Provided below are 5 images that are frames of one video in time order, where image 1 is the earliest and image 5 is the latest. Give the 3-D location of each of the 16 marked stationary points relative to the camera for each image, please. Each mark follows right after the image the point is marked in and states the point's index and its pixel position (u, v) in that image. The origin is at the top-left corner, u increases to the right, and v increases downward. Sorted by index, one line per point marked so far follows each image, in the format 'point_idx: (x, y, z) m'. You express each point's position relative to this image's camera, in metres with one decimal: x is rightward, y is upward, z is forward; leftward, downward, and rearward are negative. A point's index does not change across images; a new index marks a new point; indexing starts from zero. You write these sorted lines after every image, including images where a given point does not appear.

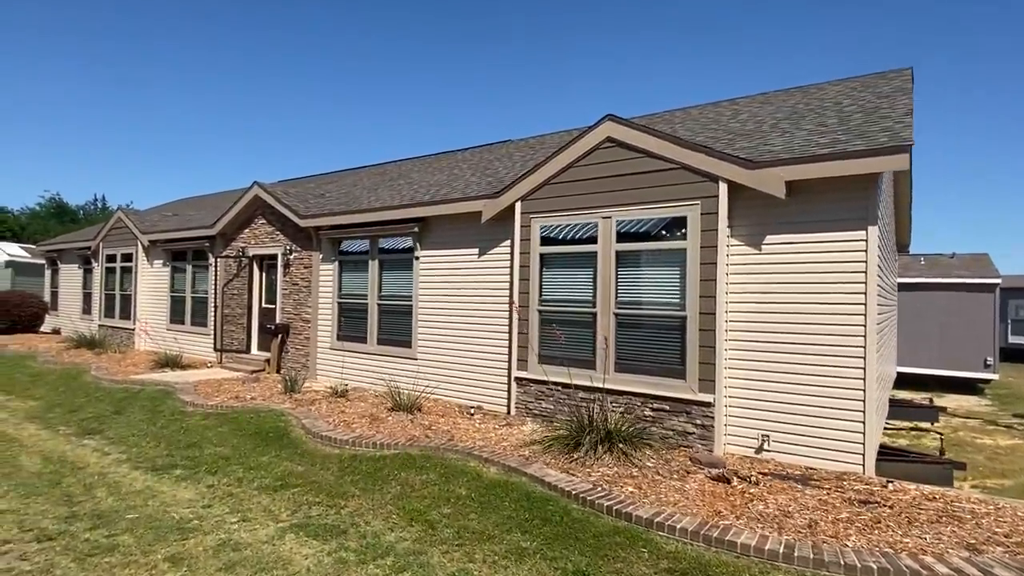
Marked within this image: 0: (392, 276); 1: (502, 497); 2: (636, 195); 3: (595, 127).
0: (-2.1, +0.2, +9.6) m
1: (0.0, -1.8, +4.7) m
2: (+1.5, +1.1, +6.7) m
3: (+1.0, +2.0, +7.1) m
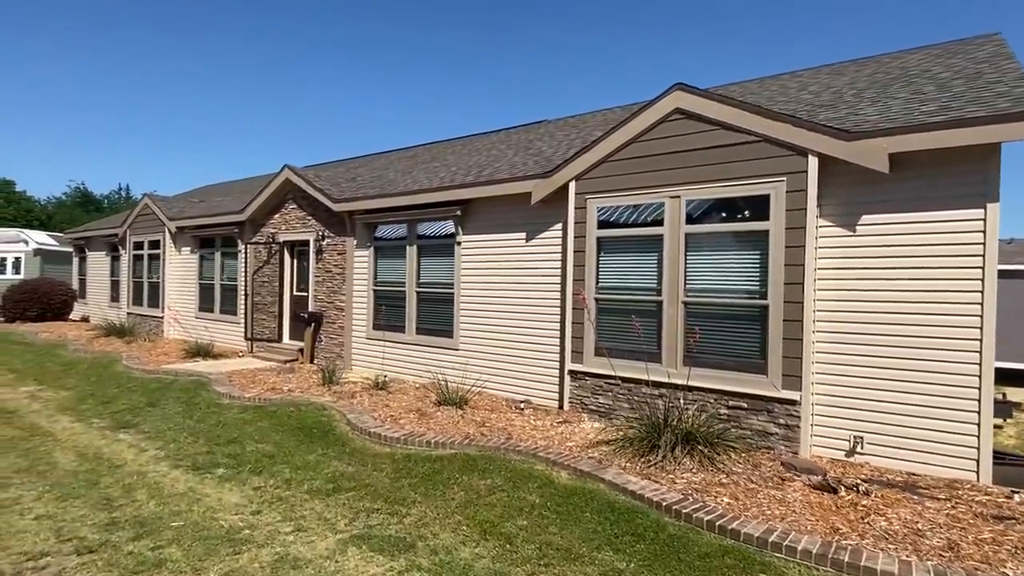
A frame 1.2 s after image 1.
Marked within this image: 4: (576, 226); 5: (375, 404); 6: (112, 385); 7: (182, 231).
0: (-1.3, +0.4, +9.1) m
1: (+0.6, -1.7, +4.3) m
2: (+2.1, +1.3, +6.1) m
3: (+1.7, +2.2, +6.5) m
4: (+0.8, +0.8, +7.1) m
5: (-1.8, -1.5, +7.3) m
6: (-6.5, -1.6, +9.2) m
7: (-8.4, +1.5, +14.4) m
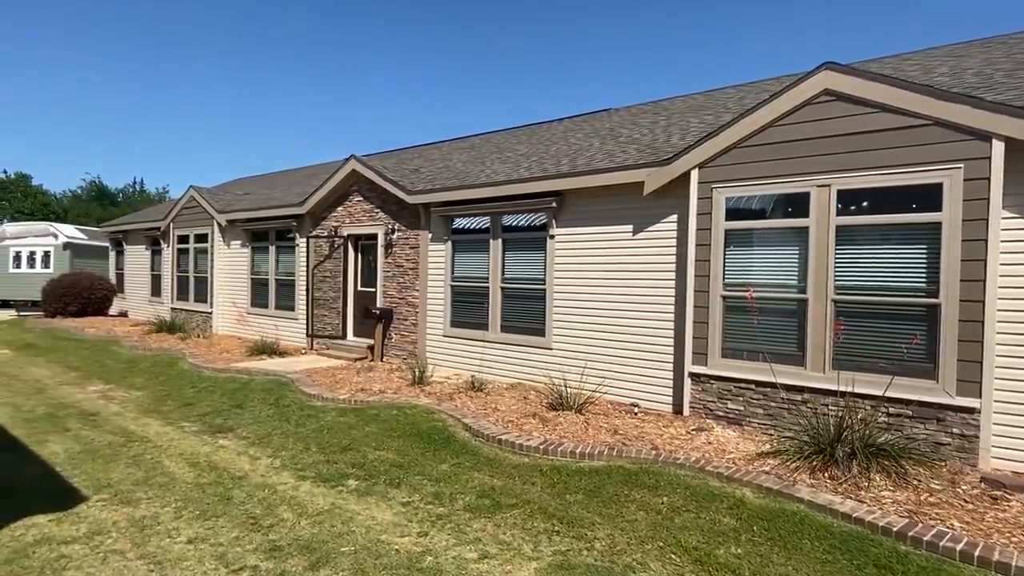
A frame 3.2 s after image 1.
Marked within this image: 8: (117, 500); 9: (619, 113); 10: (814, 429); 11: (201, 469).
0: (+0.1, +0.5, +8.7) m
1: (+1.9, -1.7, +3.8) m
2: (+3.5, +1.3, +5.6) m
3: (+3.1, +2.2, +6.0) m
4: (+2.2, +0.8, +6.6) m
5: (-0.4, -1.5, +6.9) m
6: (-5.1, -1.5, +8.8) m
7: (-7.0, +1.6, +14.0) m
8: (-3.2, -1.7, +4.5) m
9: (+2.1, +3.5, +11.2) m
10: (+2.8, -1.3, +5.2) m
11: (-2.9, -1.7, +5.3) m
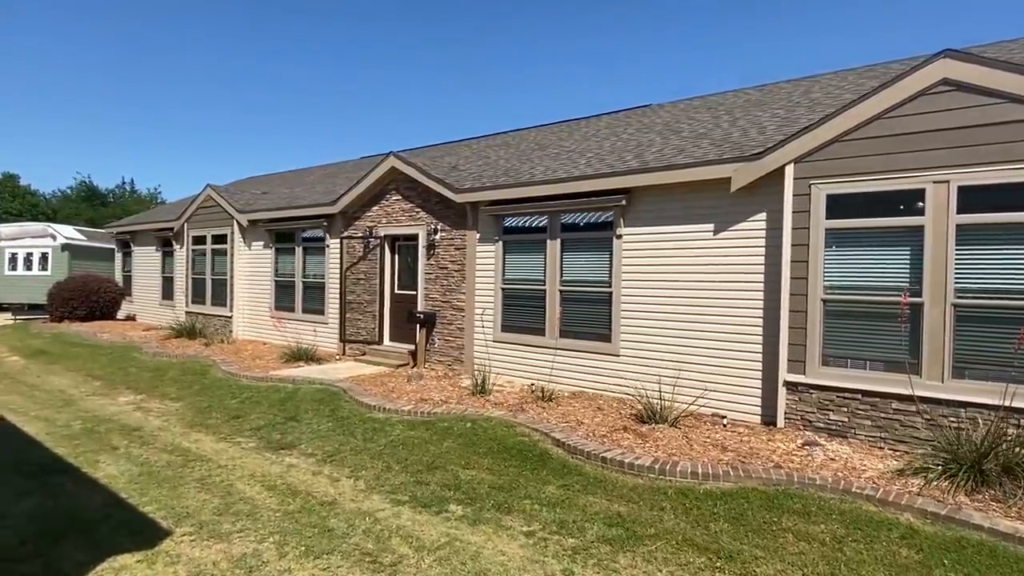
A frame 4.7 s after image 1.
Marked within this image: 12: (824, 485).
0: (+1.0, +0.4, +8.2) m
1: (+2.9, -1.7, +3.4) m
2: (+4.5, +1.3, +5.2) m
3: (+4.0, +2.2, +5.6) m
4: (+3.1, +0.8, +6.2) m
5: (+0.6, -1.5, +6.4) m
6: (-4.2, -1.6, +8.3) m
7: (-6.2, +1.5, +13.4) m
8: (-2.2, -1.7, +4.0) m
9: (+2.9, +3.4, +10.8) m
10: (+3.7, -1.3, +4.8) m
11: (-2.0, -1.8, +4.8) m
12: (+2.5, -1.6, +4.5) m
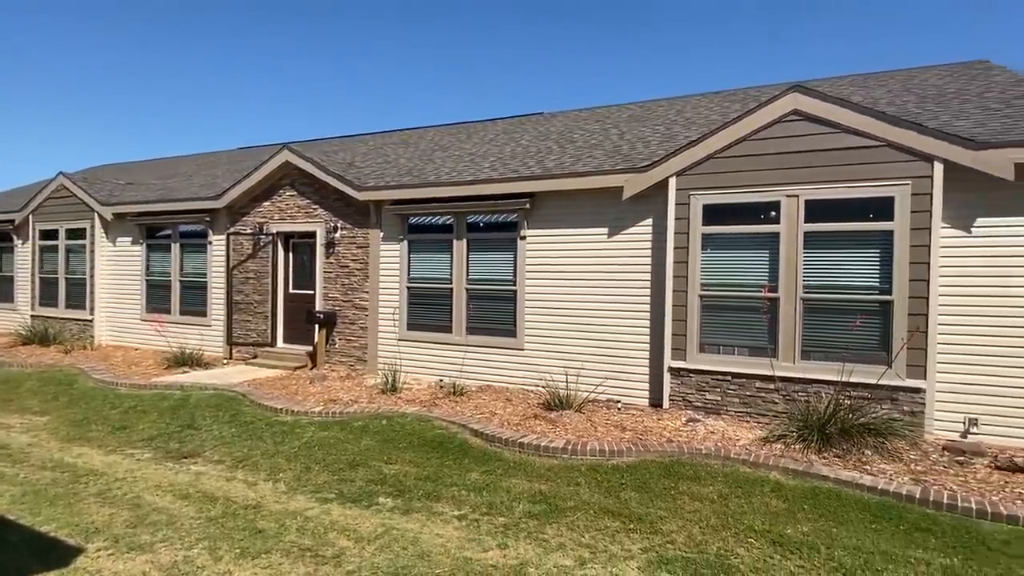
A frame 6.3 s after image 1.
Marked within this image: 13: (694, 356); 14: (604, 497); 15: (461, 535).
0: (-0.4, +0.4, +8.6) m
1: (+2.5, -1.7, +4.3) m
2: (+3.6, +1.3, +6.4) m
3: (+3.1, +2.2, +6.6) m
4: (+2.1, +0.8, +7.1) m
5: (-0.4, -1.5, +6.7) m
6: (-5.5, -1.6, +7.6) m
7: (-8.5, +1.5, +12.2) m
8: (-2.6, -1.8, +3.8) m
9: (+0.9, +3.5, +11.5) m
10: (+3.0, -1.3, +5.8) m
11: (-2.6, -1.8, +4.6) m
12: (+1.8, -1.5, +5.2) m
13: (+2.3, -0.8, +7.0) m
14: (+0.7, -1.7, +4.6) m
15: (-0.4, -1.8, +4.0) m
